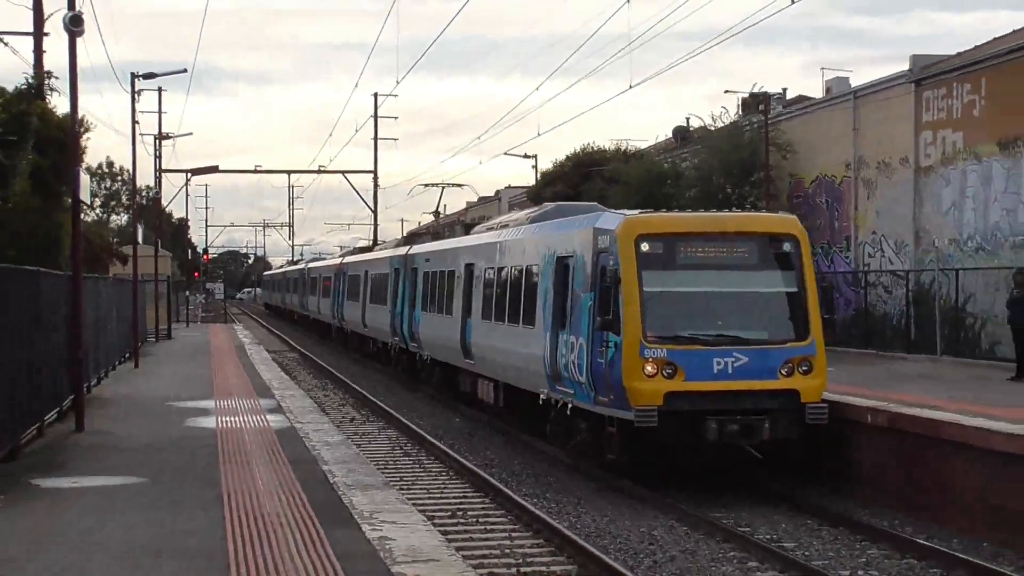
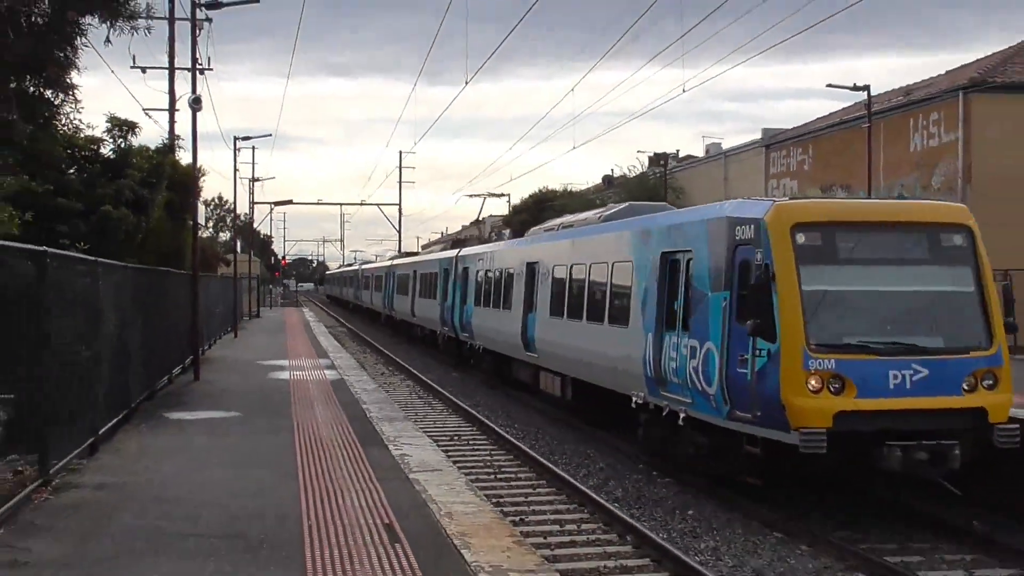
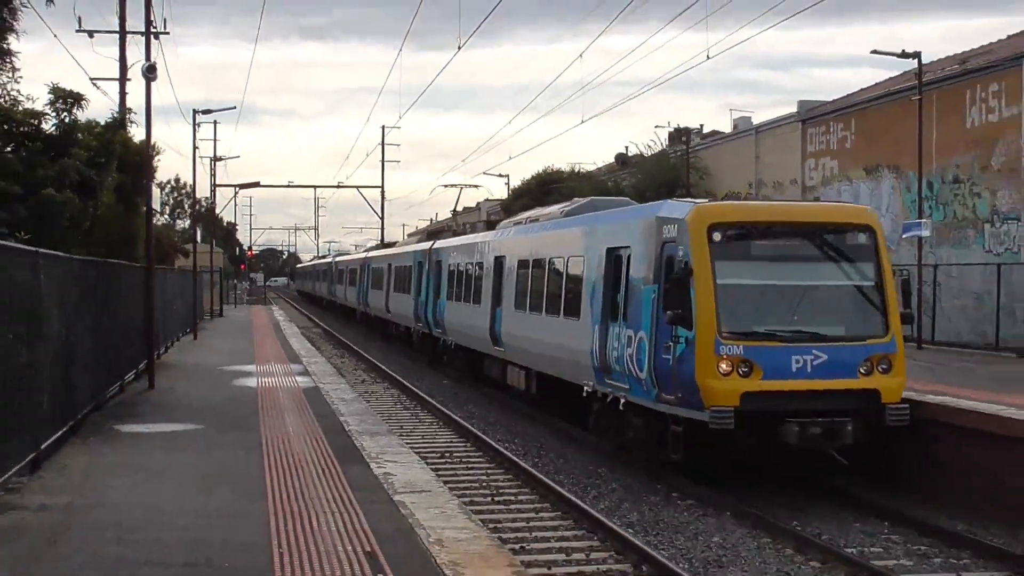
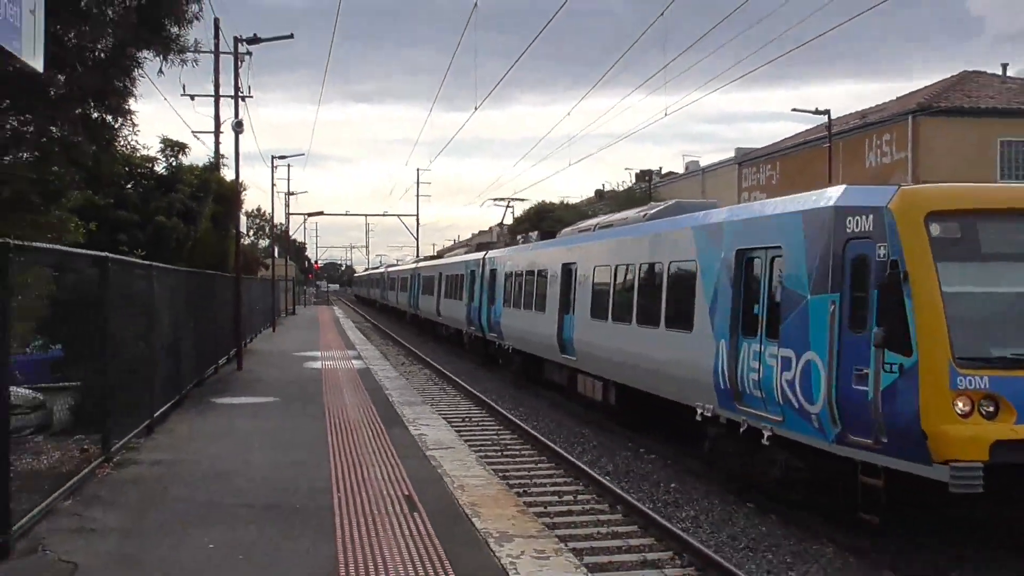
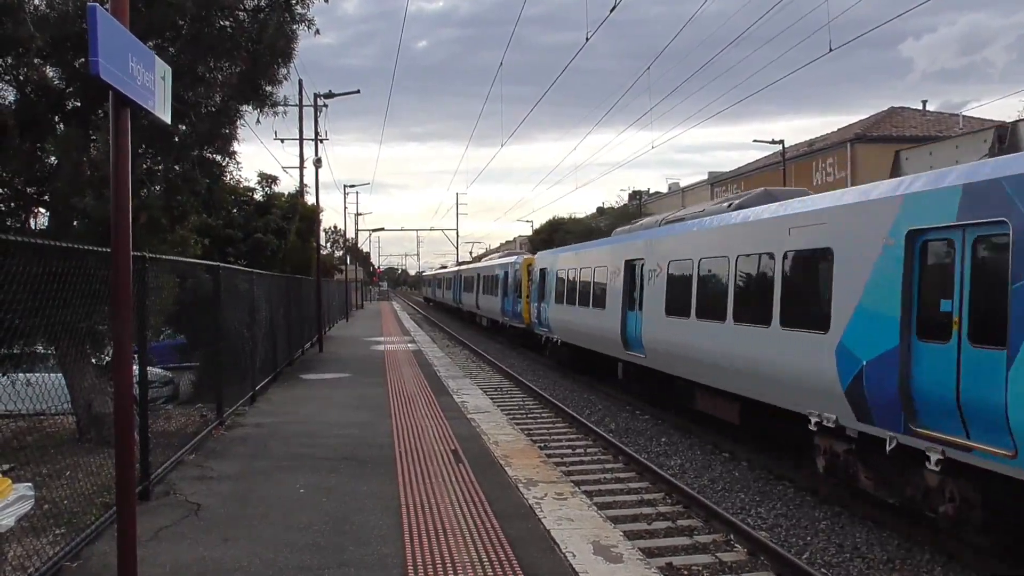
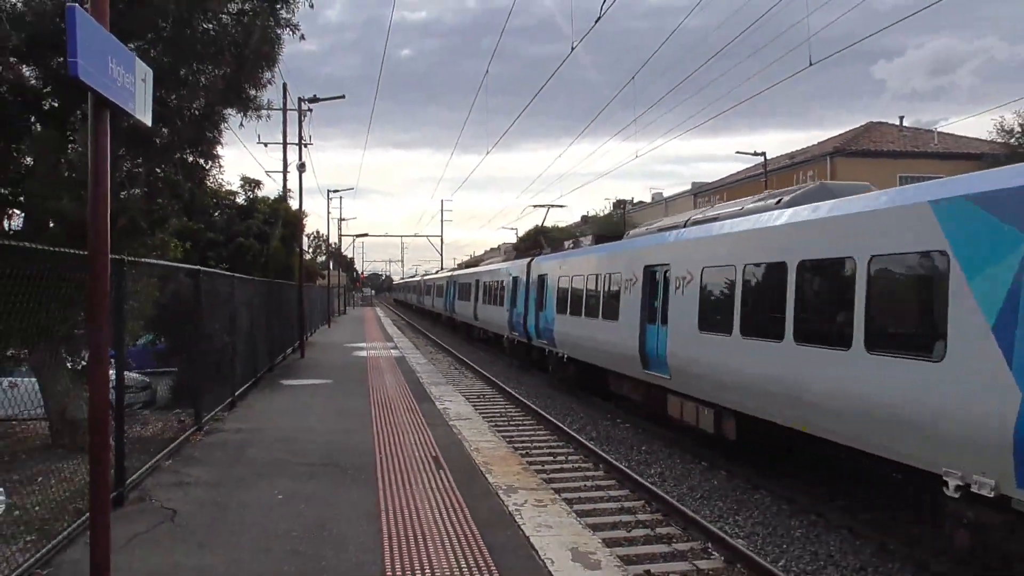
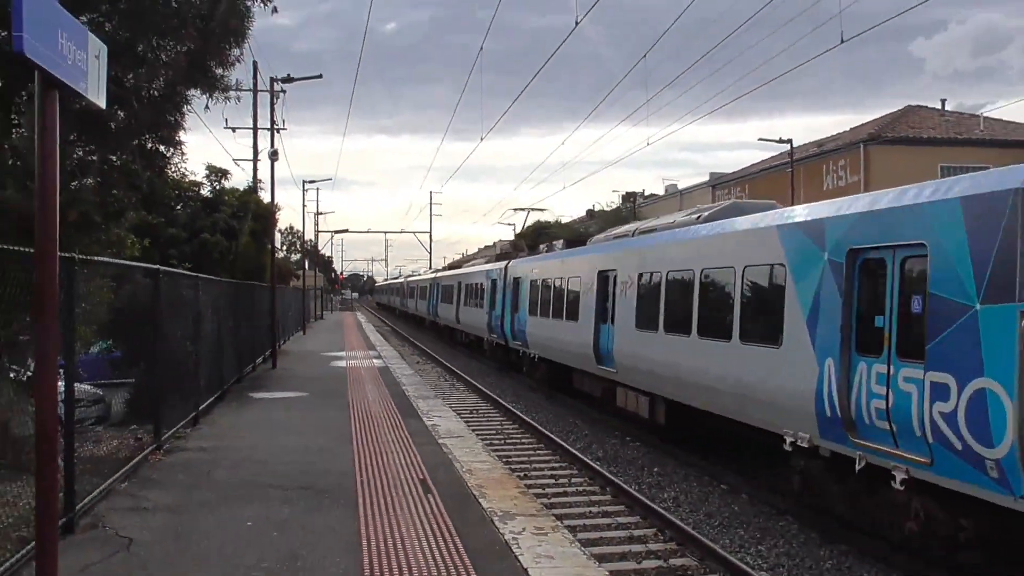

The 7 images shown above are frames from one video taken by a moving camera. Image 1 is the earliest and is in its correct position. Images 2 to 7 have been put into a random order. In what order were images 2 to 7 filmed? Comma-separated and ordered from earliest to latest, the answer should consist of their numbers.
3, 2, 4, 7, 6, 5
